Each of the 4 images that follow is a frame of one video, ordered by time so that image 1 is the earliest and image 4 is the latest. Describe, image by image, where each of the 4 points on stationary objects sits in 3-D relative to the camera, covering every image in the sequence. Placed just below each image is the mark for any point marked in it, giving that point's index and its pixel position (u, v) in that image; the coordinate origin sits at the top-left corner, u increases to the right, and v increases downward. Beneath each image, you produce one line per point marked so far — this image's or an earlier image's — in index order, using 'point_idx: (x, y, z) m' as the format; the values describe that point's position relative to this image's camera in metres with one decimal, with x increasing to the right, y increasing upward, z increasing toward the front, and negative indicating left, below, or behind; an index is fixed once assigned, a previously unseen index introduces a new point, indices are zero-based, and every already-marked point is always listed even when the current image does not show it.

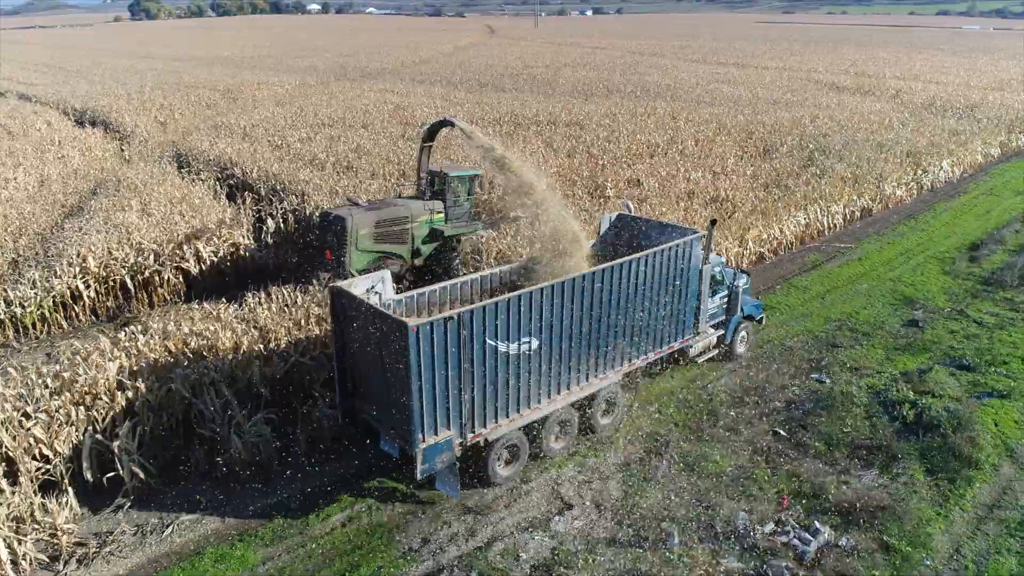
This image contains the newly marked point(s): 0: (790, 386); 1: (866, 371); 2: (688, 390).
0: (+3.6, -1.3, +9.5) m
1: (+4.7, -1.1, +9.8) m
2: (+2.3, -1.3, +9.5) m
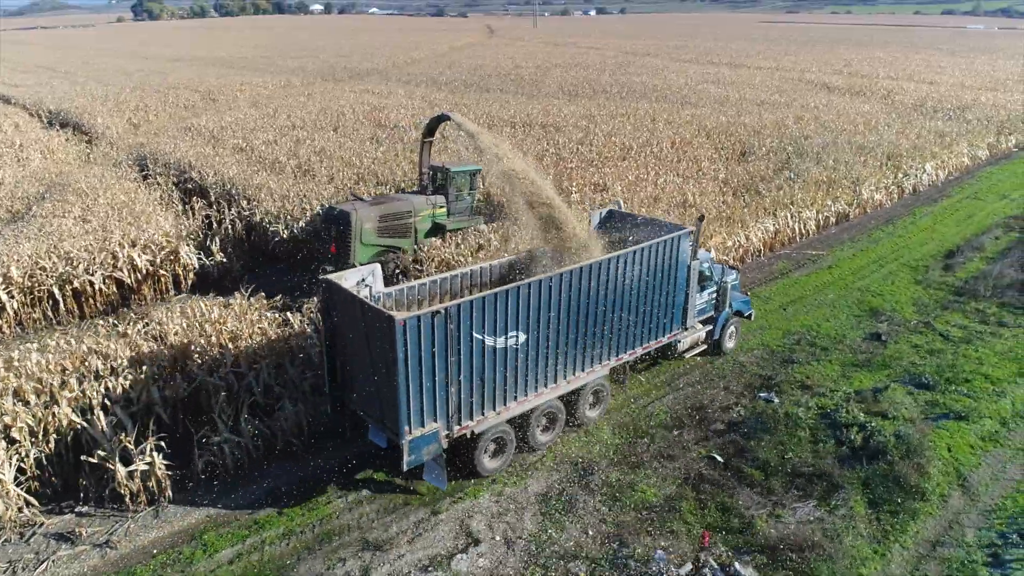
0: (+2.7, -1.4, +9.0) m
1: (+3.9, -1.3, +9.2) m
2: (+1.4, -1.5, +9.0) m
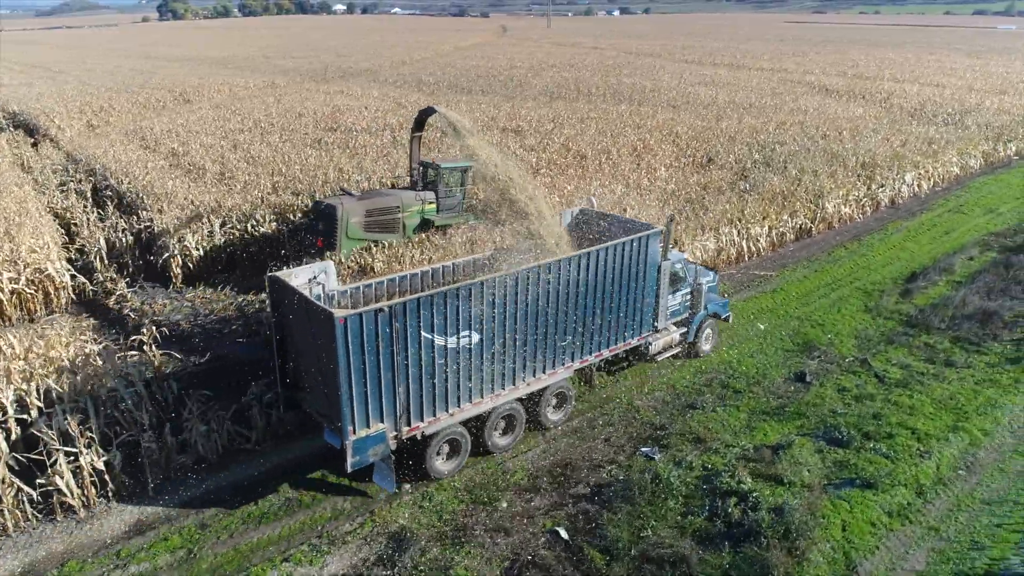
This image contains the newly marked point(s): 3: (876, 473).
0: (+1.0, -1.8, +7.7) m
1: (+2.2, -1.7, +8.0) m
2: (-0.3, -1.9, +7.8) m
3: (+3.7, -1.9, +7.4) m
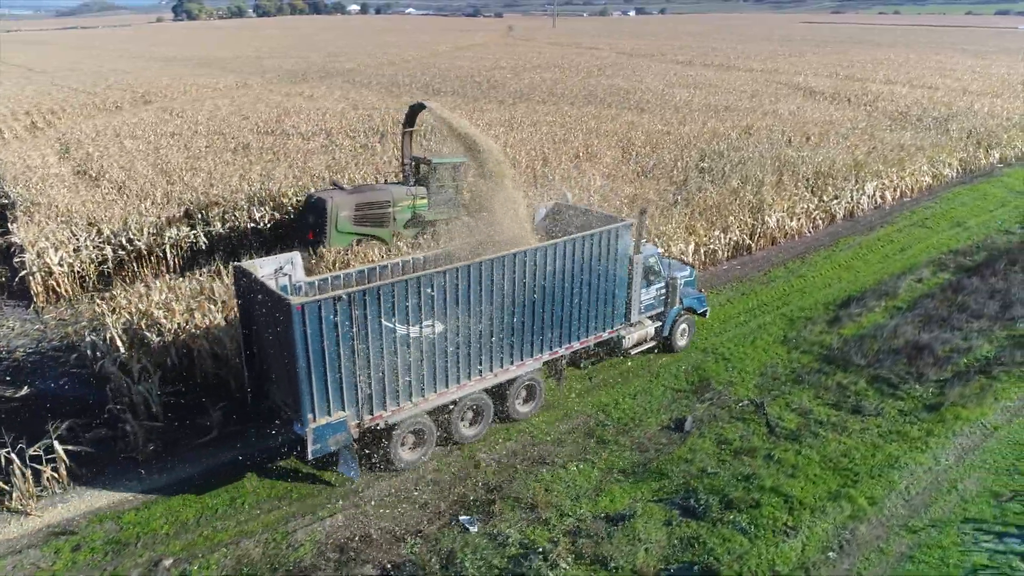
0: (-0.9, -2.2, +6.5) m
1: (+0.3, -2.1, +6.8) m
2: (-2.2, -2.2, +6.6) m
3: (+1.8, -2.3, +6.2) m
